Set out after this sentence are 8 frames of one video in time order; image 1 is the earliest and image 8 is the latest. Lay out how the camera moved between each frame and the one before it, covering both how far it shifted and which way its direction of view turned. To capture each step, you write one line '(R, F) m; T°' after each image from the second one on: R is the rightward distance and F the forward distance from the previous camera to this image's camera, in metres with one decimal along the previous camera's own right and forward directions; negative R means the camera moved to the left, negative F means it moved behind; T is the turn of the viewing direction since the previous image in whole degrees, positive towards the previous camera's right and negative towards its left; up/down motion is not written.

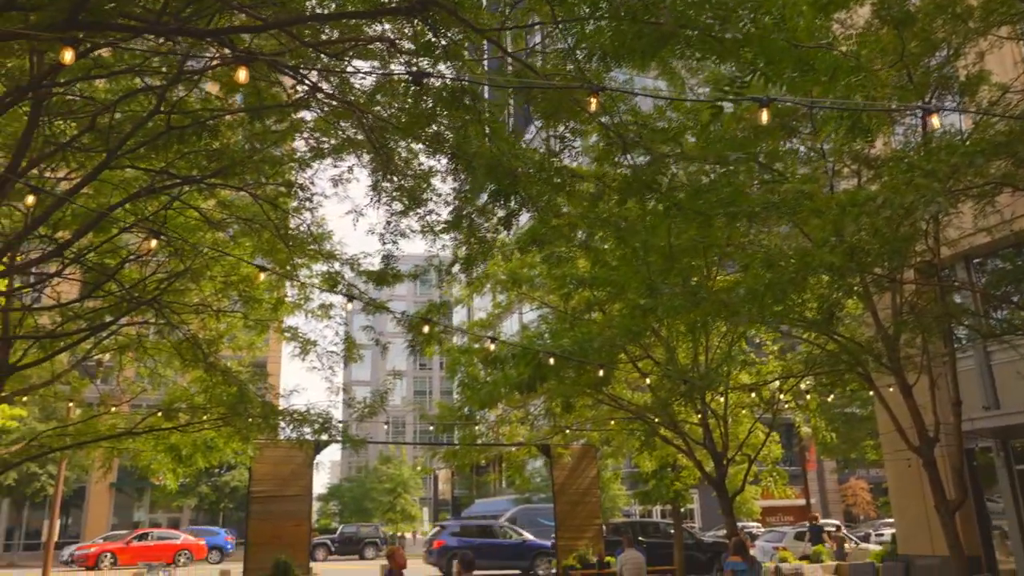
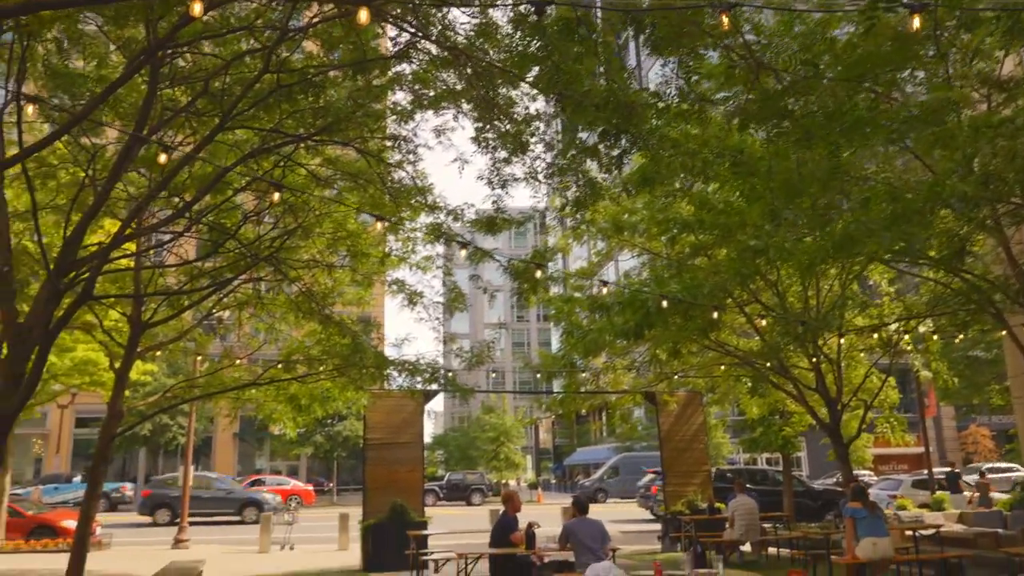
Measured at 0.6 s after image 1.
(-0.1, 0.0) m; -7°
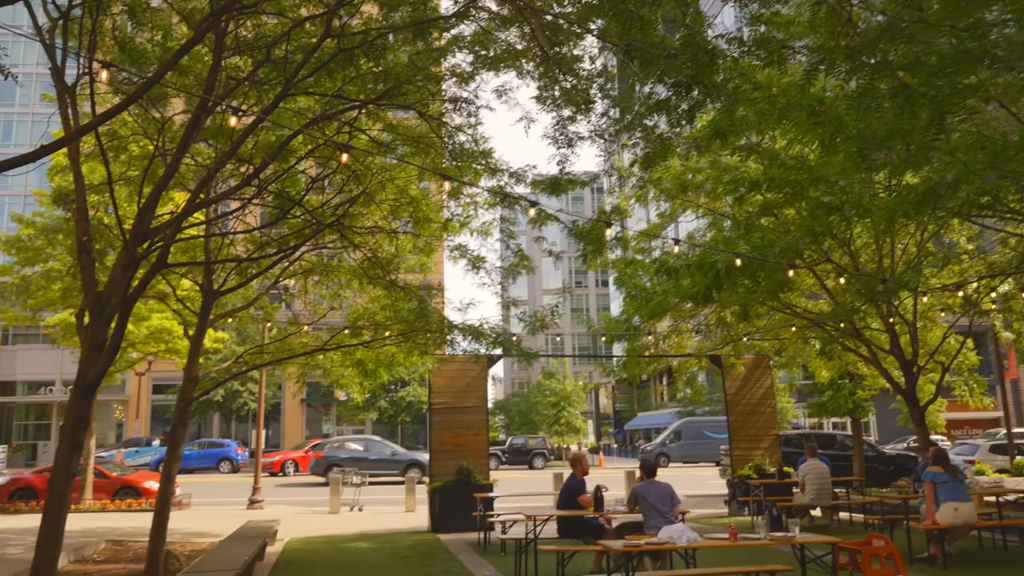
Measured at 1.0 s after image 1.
(-0.1, +0.1) m; -4°
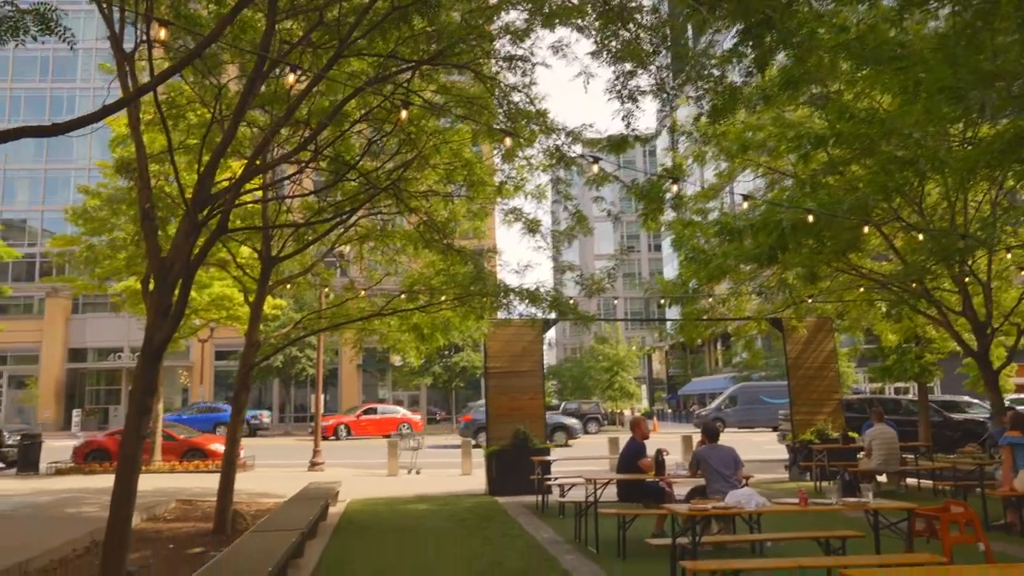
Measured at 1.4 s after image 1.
(-0.1, +0.1) m; -4°
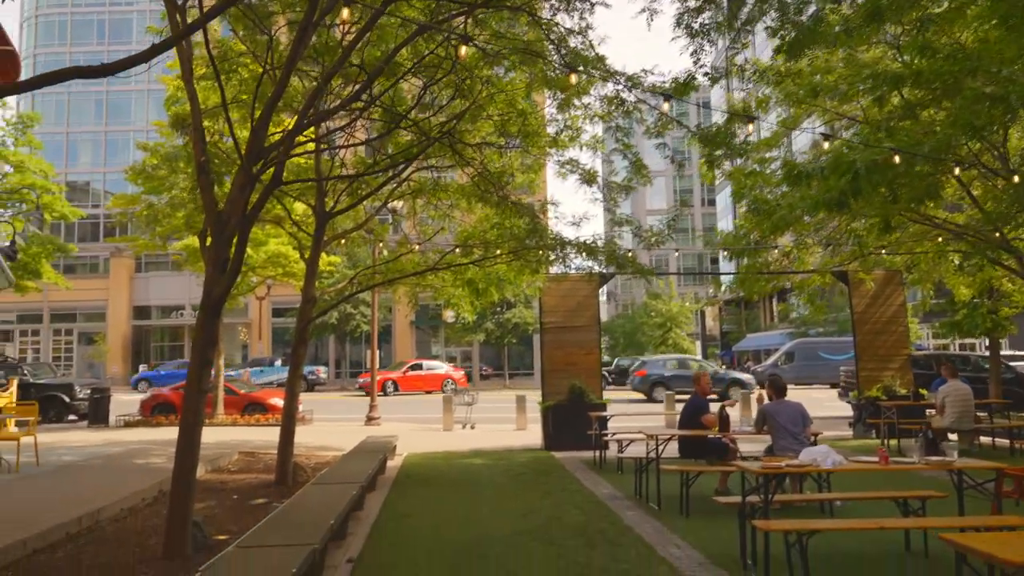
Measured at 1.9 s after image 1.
(-0.1, +0.2) m; -4°
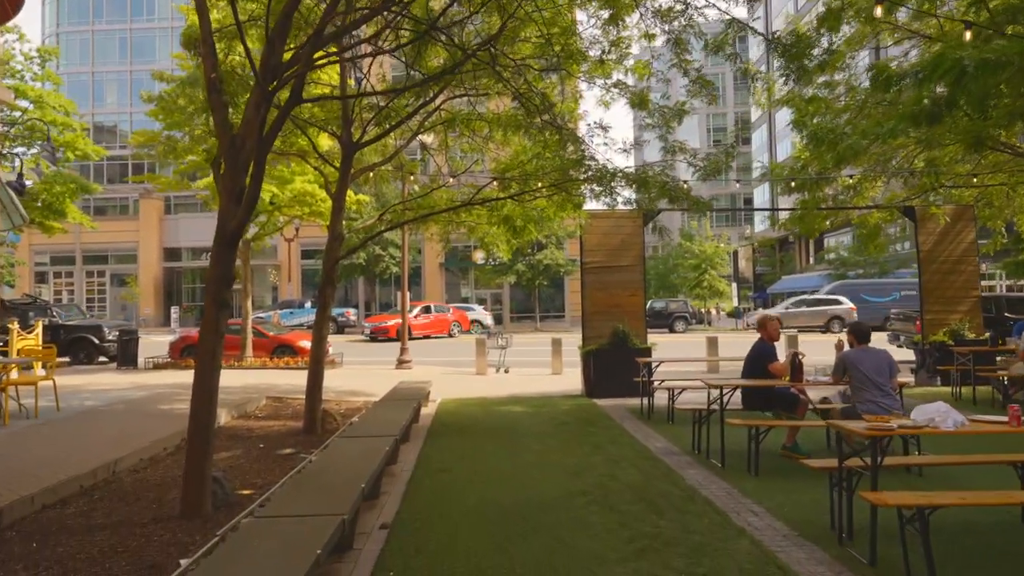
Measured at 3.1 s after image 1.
(-0.2, +0.9) m; -2°
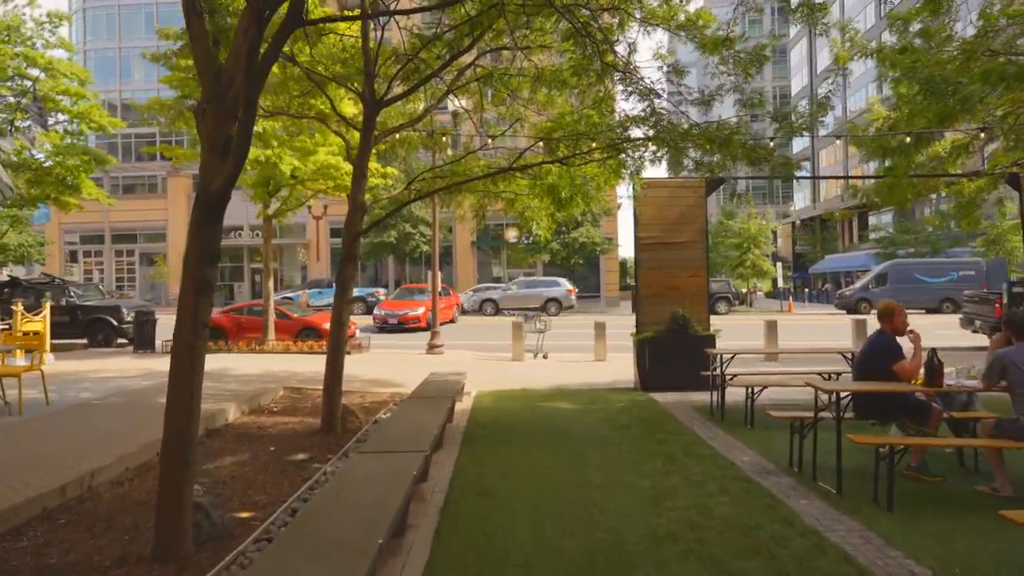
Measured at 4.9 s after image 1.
(-0.2, +1.5) m; -2°
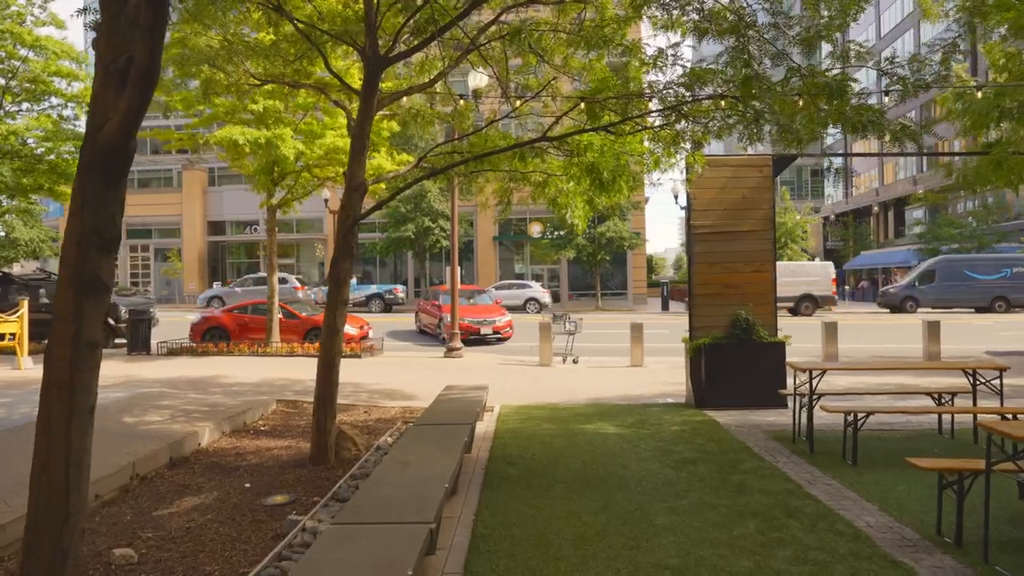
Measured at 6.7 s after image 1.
(-0.1, +1.8) m; -2°
